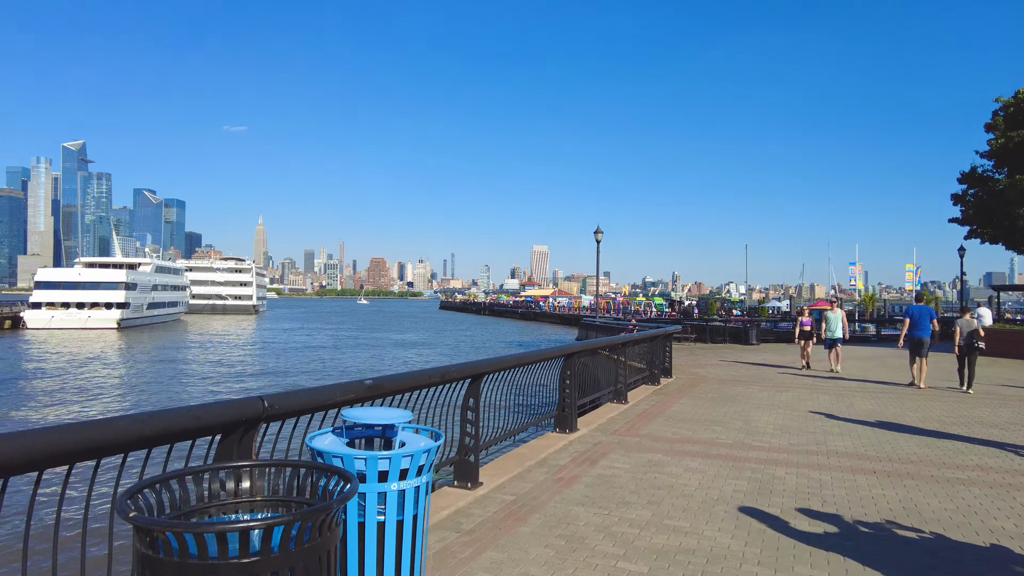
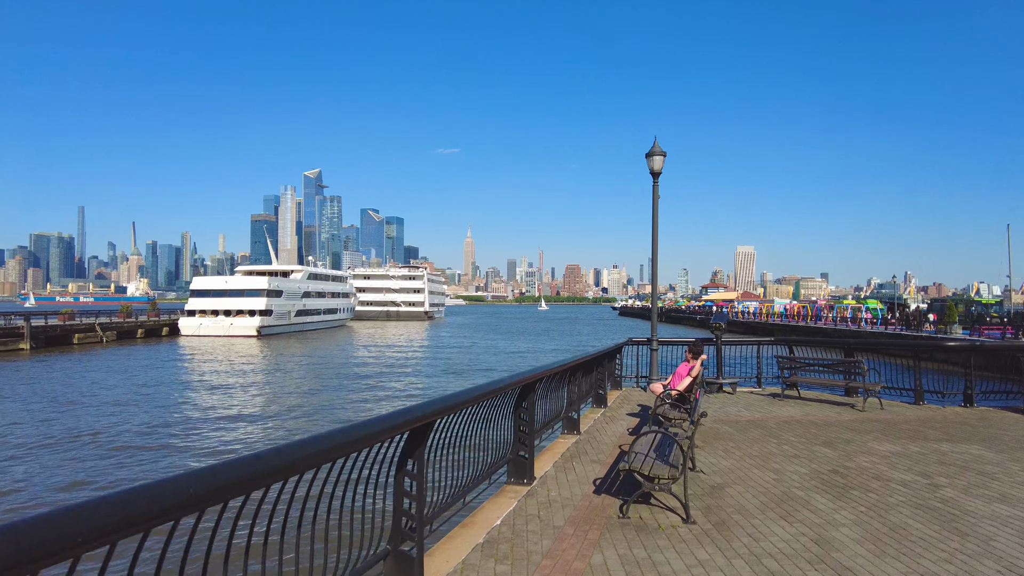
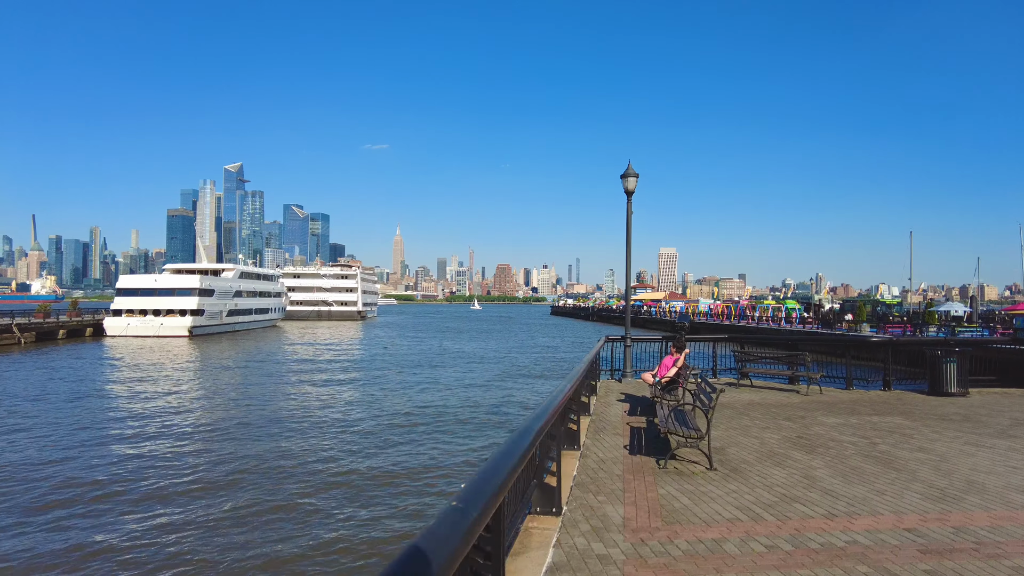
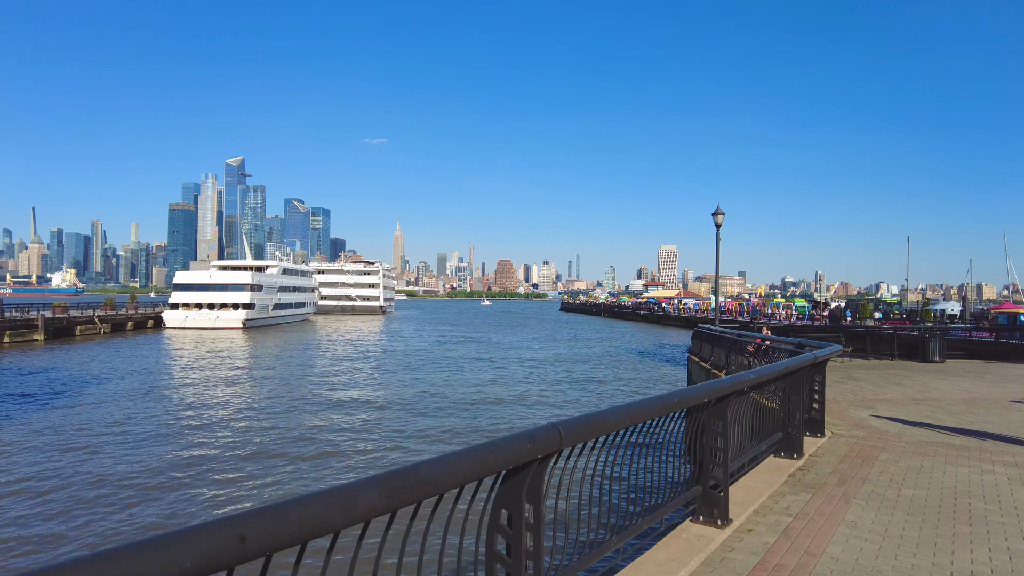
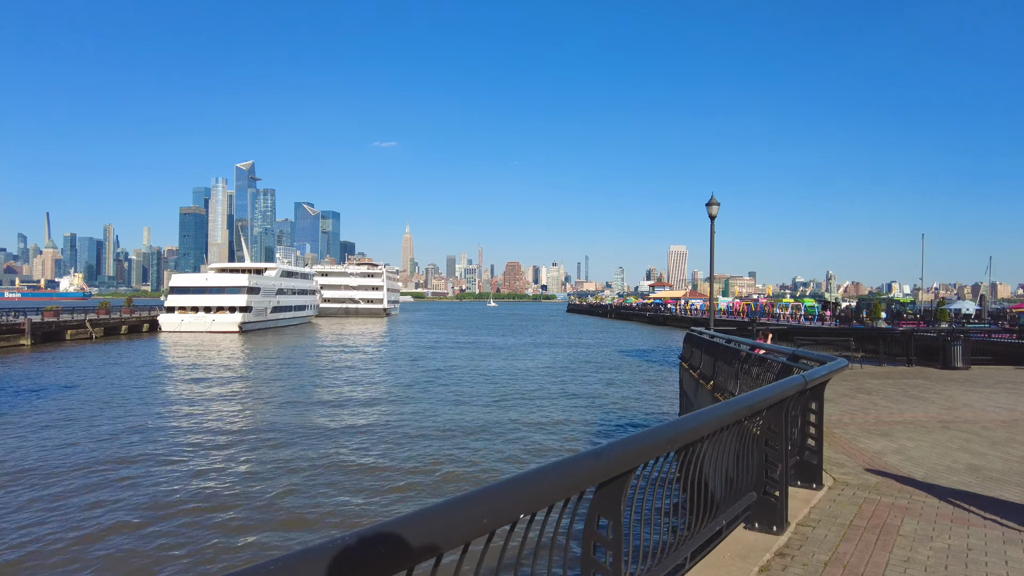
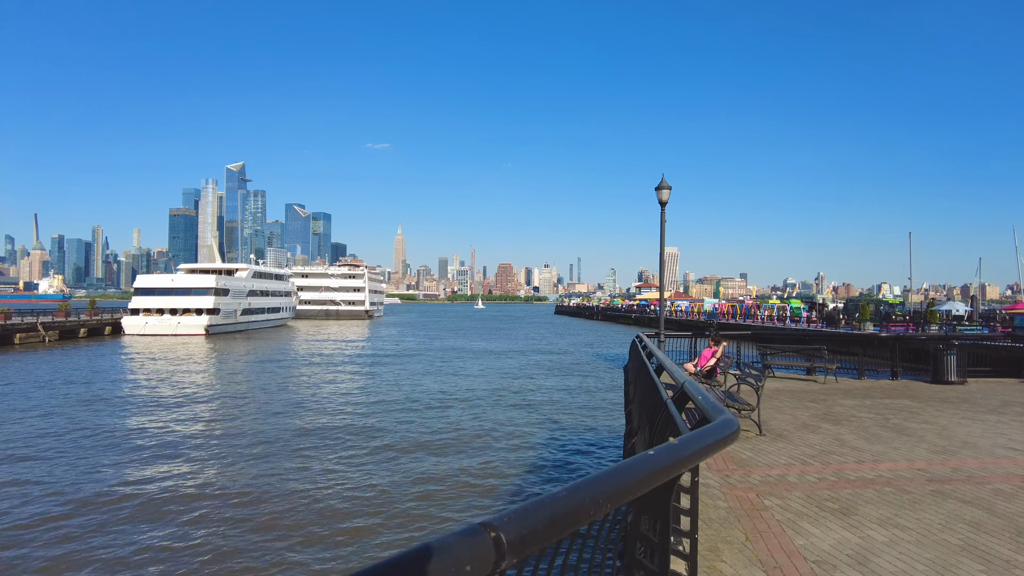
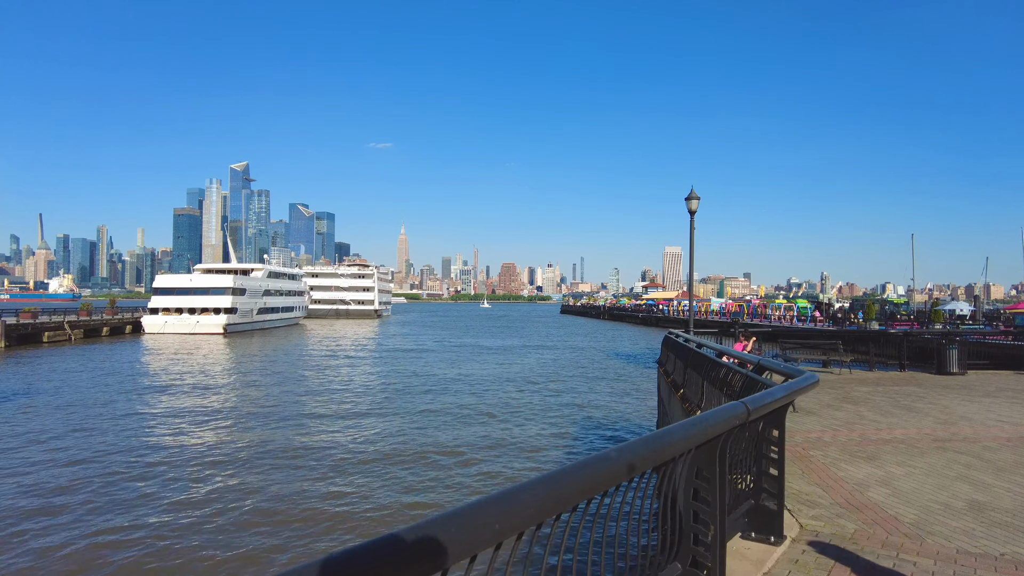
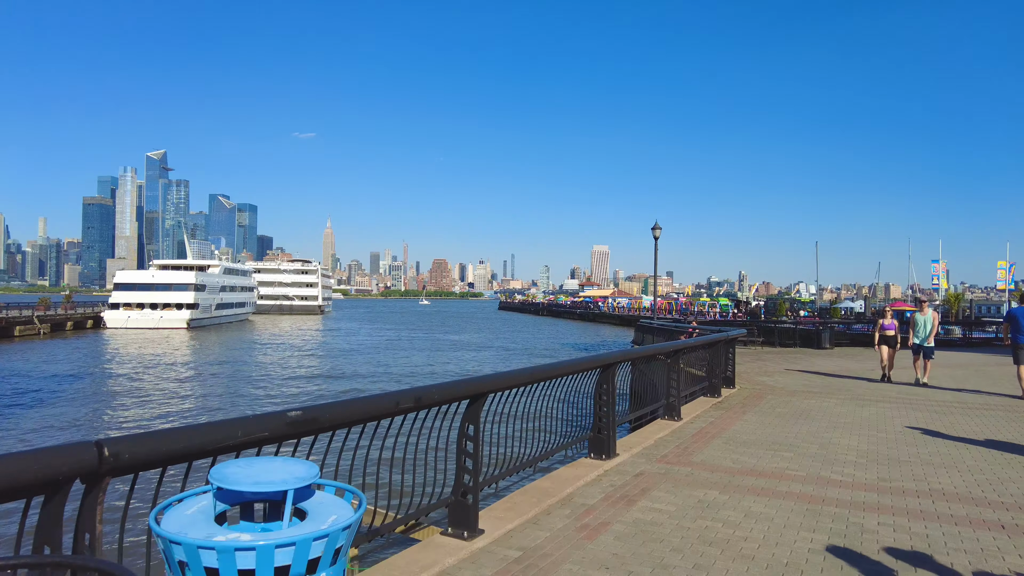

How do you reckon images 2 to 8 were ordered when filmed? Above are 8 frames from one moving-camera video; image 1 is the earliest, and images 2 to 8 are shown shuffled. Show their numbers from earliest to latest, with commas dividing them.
8, 4, 5, 7, 6, 3, 2
